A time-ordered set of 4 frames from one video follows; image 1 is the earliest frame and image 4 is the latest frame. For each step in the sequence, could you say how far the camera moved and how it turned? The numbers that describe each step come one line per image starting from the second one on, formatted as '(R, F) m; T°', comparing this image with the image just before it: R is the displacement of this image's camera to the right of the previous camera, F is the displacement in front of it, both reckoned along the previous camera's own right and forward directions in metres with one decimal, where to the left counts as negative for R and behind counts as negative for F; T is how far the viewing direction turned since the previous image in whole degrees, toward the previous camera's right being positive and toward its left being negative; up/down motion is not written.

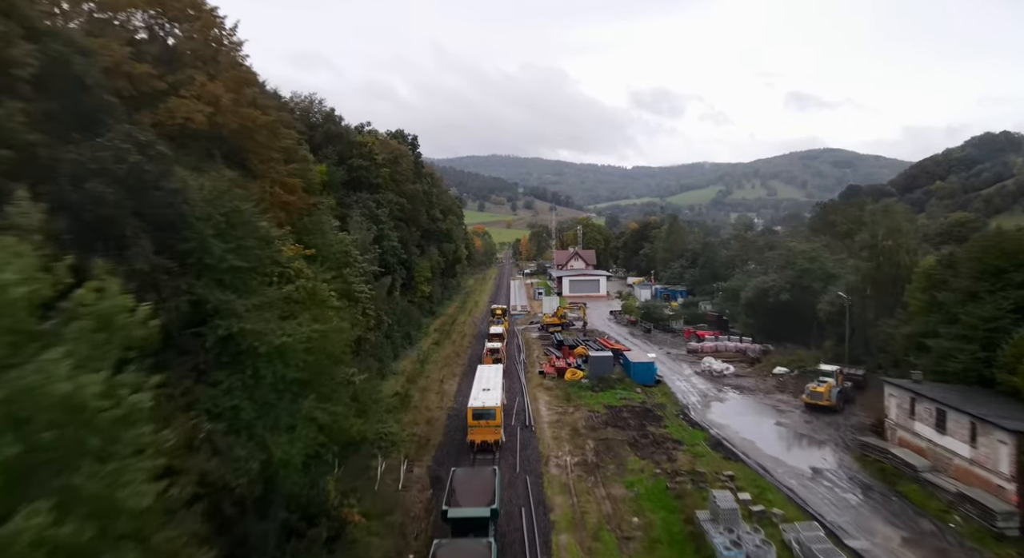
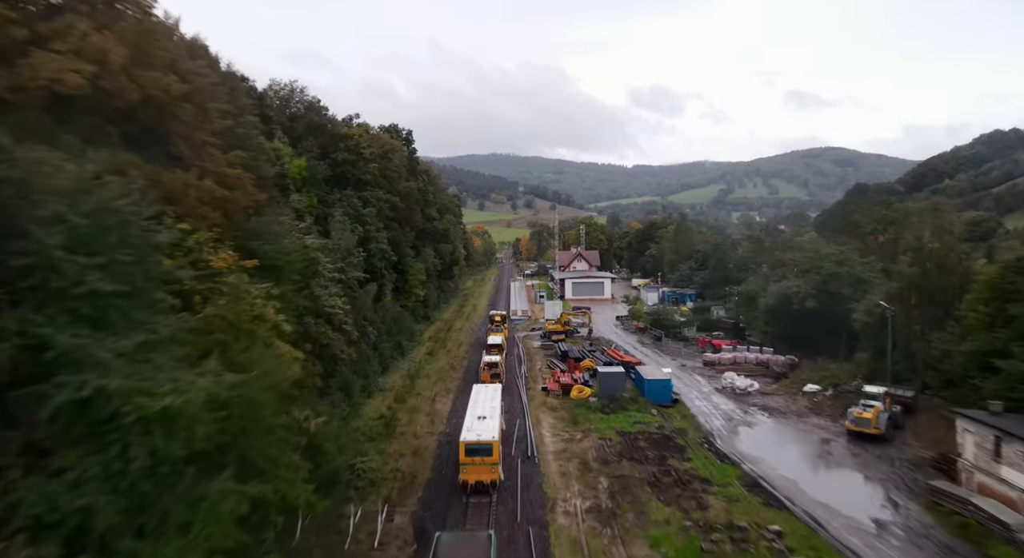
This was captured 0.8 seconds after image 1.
(0.0, +2.9) m; 0°
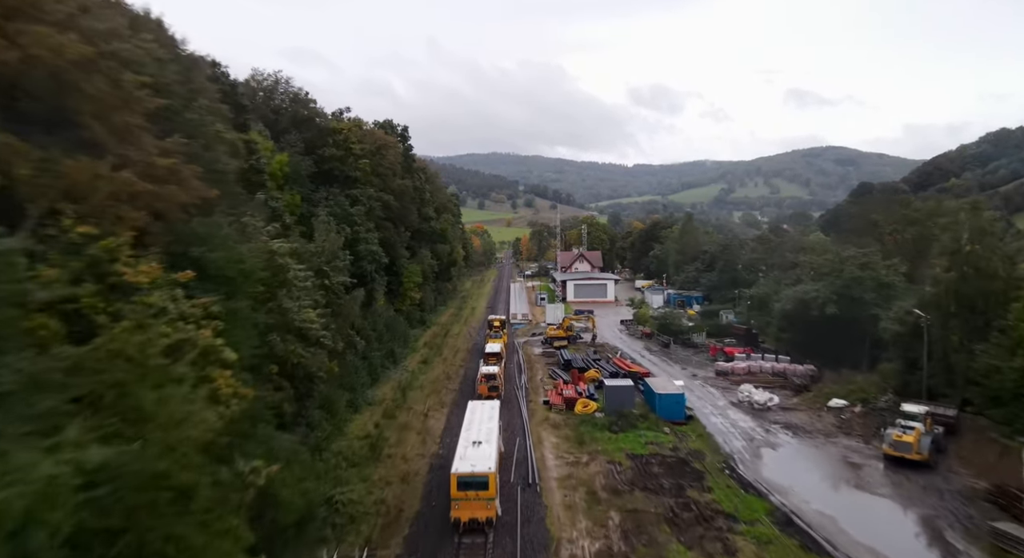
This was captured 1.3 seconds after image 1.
(0.0, +2.0) m; 0°
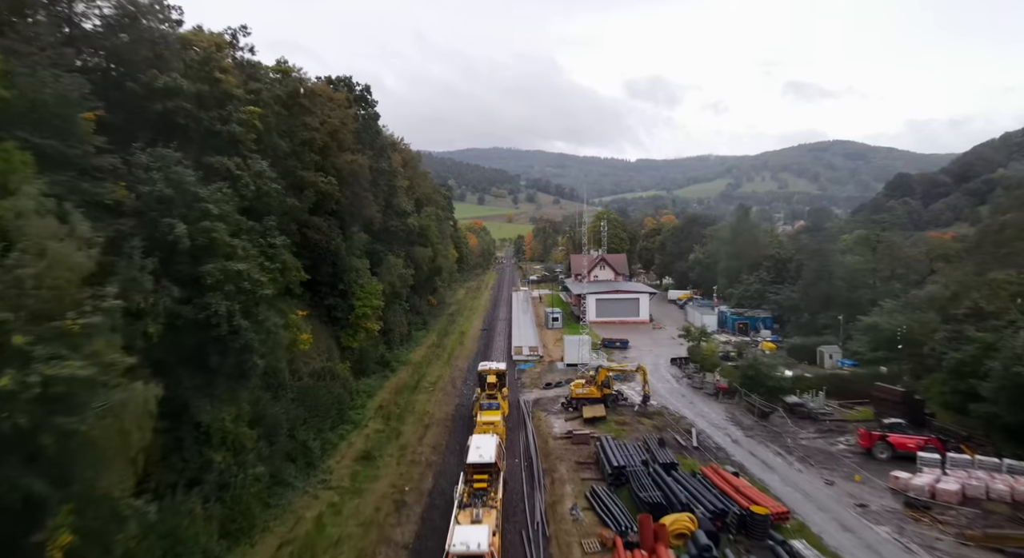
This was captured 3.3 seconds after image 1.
(-0.1, +13.9) m; 0°
